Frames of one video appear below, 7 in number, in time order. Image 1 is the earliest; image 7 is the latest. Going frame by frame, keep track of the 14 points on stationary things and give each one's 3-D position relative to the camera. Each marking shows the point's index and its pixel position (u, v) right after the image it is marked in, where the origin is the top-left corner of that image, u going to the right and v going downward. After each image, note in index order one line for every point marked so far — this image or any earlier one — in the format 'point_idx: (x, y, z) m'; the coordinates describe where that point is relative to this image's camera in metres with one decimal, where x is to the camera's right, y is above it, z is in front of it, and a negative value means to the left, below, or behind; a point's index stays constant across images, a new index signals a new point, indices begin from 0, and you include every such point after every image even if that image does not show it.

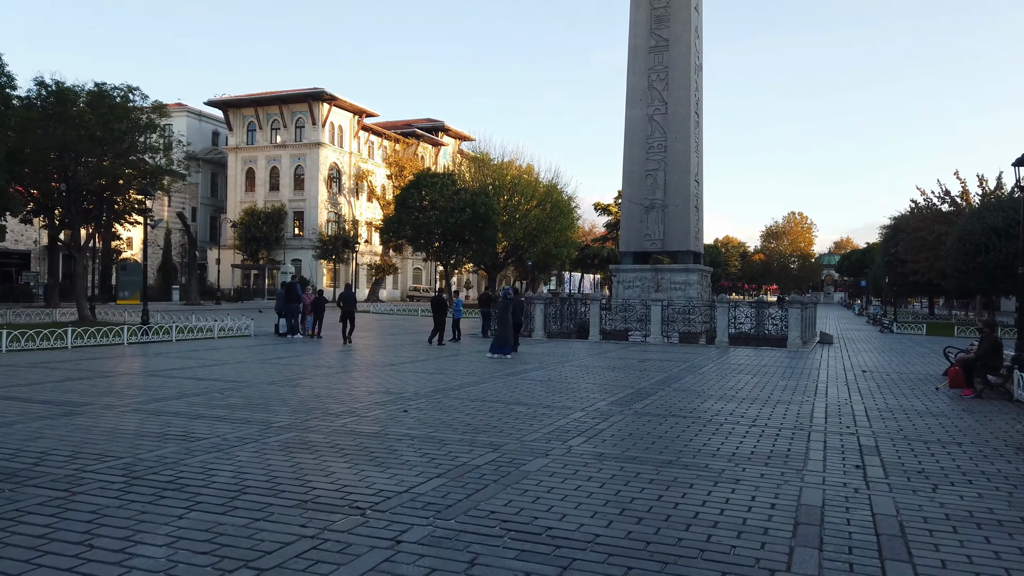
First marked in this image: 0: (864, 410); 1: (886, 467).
0: (+4.9, -1.7, +10.6) m
1: (+3.5, -1.7, +7.0) m
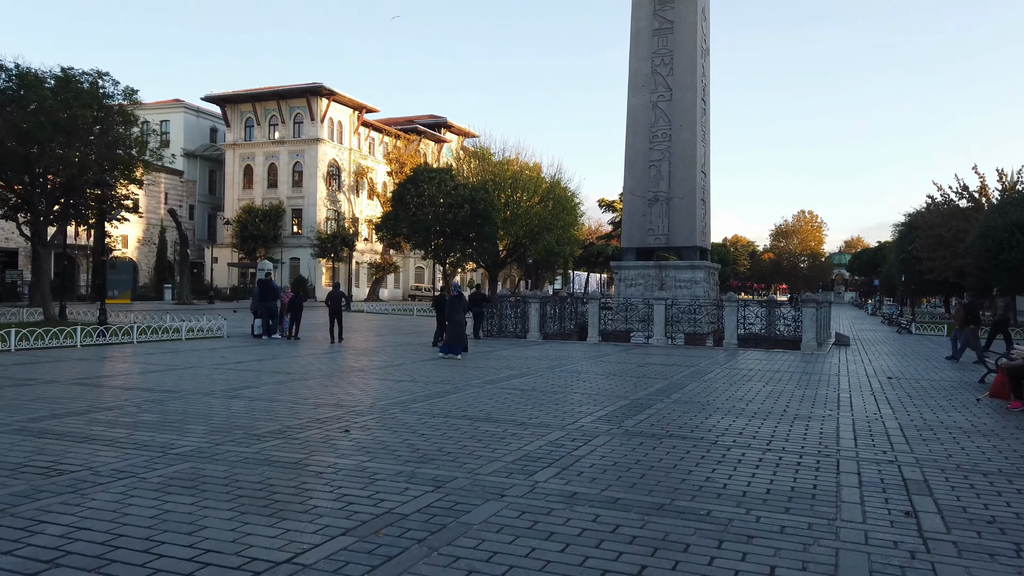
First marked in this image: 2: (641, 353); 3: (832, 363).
0: (+4.6, -1.7, +8.9) m
1: (+3.1, -1.6, +5.4) m
2: (+3.4, -1.7, +19.6) m
3: (+7.5, -1.8, +17.4) m
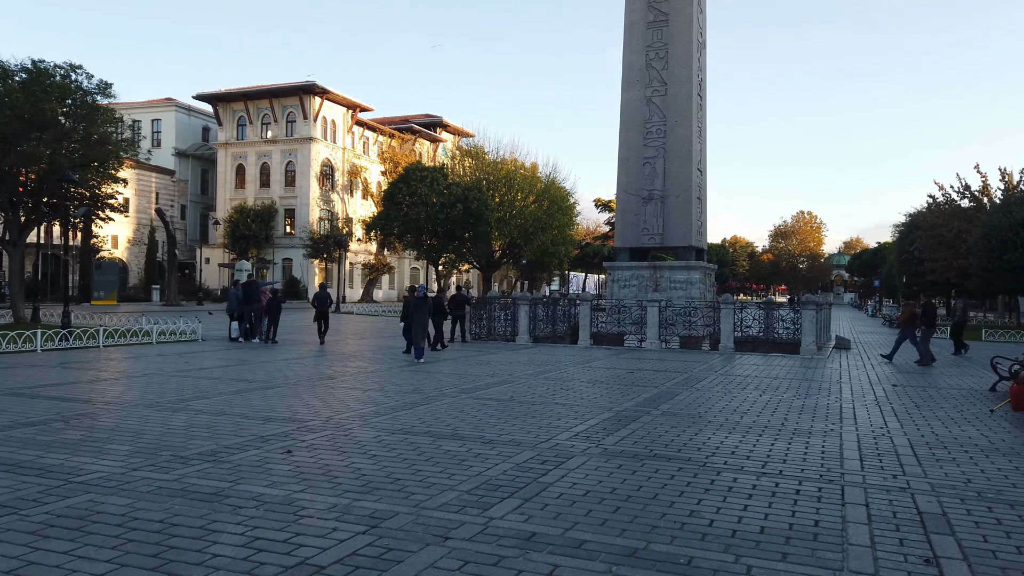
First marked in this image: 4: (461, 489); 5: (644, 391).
0: (+4.2, -1.7, +8.1) m
1: (+2.8, -1.6, +4.5) m
2: (+3.0, -1.8, +18.7) m
3: (+7.1, -1.8, +16.6) m
4: (-0.4, -1.5, +5.8) m
5: (+2.1, -1.7, +12.0) m
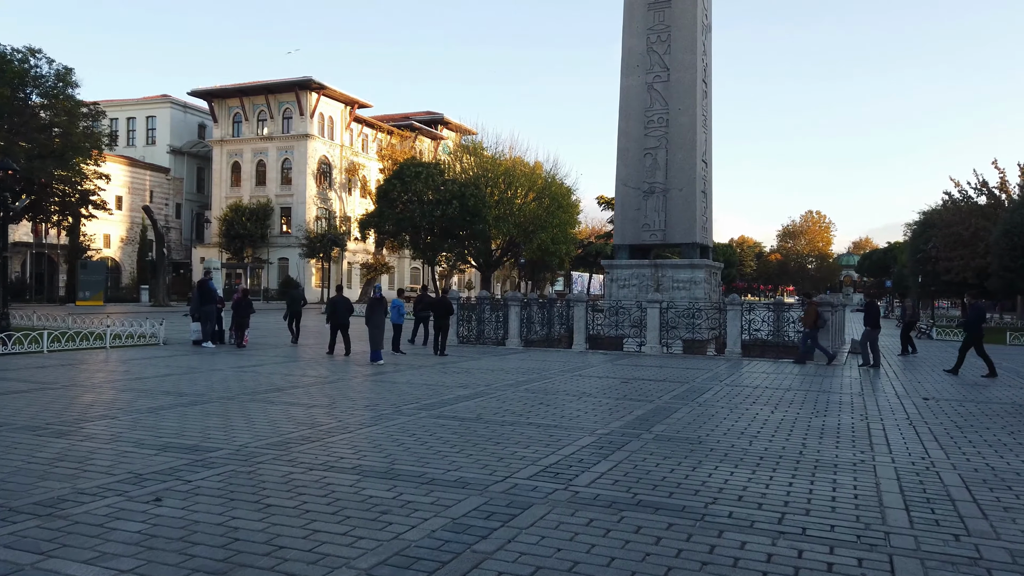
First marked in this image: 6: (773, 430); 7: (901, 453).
0: (+3.8, -1.7, +6.4) m
1: (+2.3, -1.6, +2.9) m
2: (+2.7, -1.7, +17.1) m
3: (+6.8, -1.8, +14.9) m
4: (-0.8, -1.5, +4.1) m
5: (+1.7, -1.6, +10.3) m
6: (+3.0, -1.7, +8.7) m
7: (+3.9, -1.7, +7.5) m
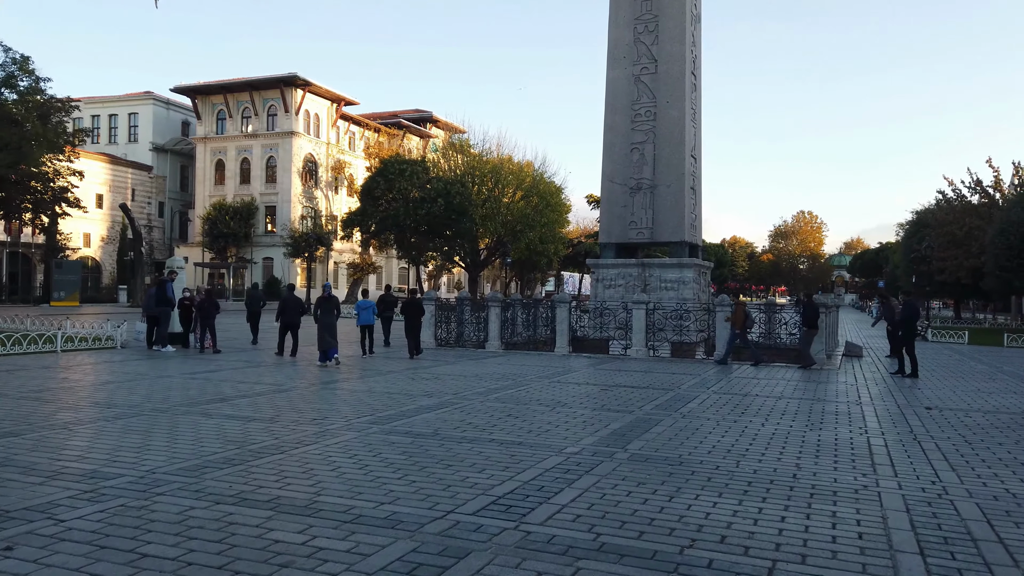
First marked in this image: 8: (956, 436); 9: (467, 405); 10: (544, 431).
0: (+3.4, -1.7, +5.5) m
1: (+2.0, -1.6, +1.9) m
2: (+2.2, -1.8, +16.2) m
3: (+6.3, -1.8, +14.0) m
4: (-1.2, -1.5, +3.2) m
5: (+1.3, -1.6, +9.4) m
6: (+2.6, -1.7, +7.8) m
7: (+3.5, -1.7, +6.6) m
8: (+5.2, -1.7, +8.7) m
9: (-0.6, -1.6, +10.3) m
10: (+0.4, -1.6, +8.4) m
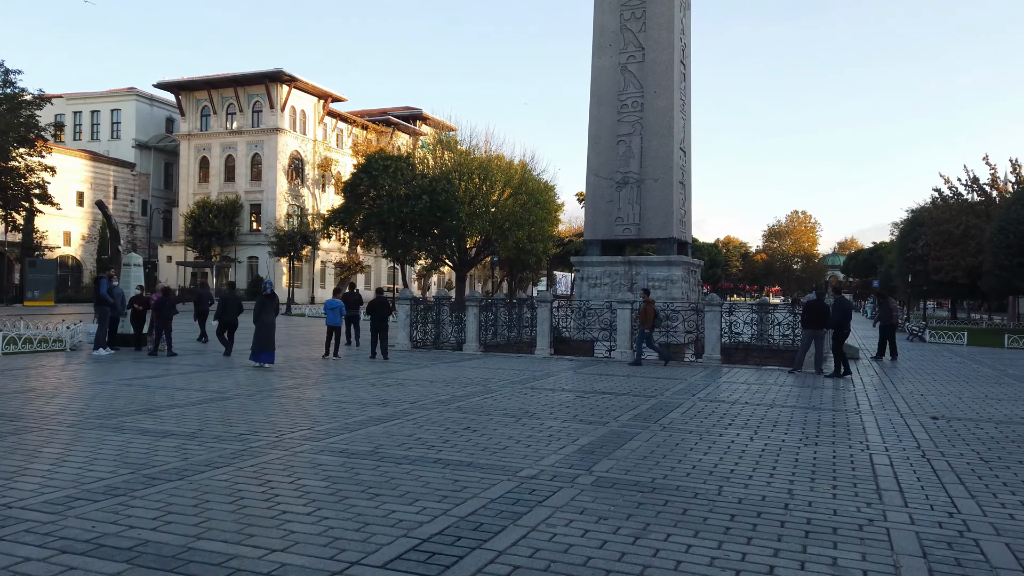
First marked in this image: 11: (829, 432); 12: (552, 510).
0: (+3.0, -1.6, +4.5) m
1: (+1.6, -1.6, +0.9) m
2: (+1.7, -1.7, +15.1) m
3: (+5.8, -1.8, +13.0) m
4: (-1.6, -1.5, +2.1) m
5: (+0.8, -1.6, +8.4) m
6: (+2.2, -1.6, +6.8) m
7: (+3.1, -1.6, +5.6) m
8: (+4.8, -1.7, +7.7) m
9: (-1.1, -1.6, +9.2) m
10: (-0.1, -1.6, +7.4) m
11: (+3.7, -1.7, +8.8) m
12: (+0.3, -1.6, +5.3) m
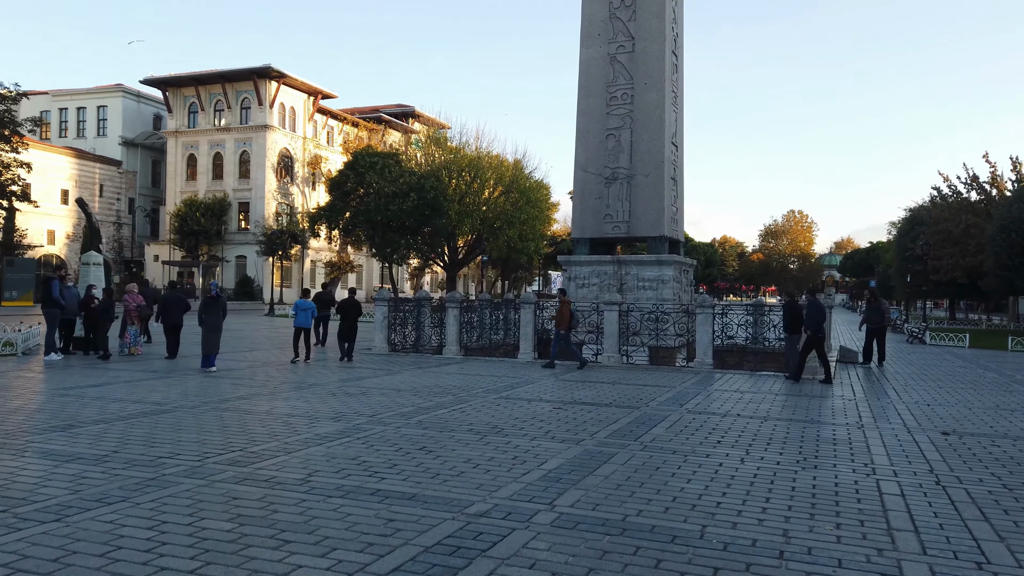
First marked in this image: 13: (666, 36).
0: (+2.6, -1.7, +3.5) m
1: (+1.2, -1.6, 0.0) m
2: (+1.3, -1.7, +14.2) m
3: (+5.4, -1.8, +12.1) m
4: (-2.0, -1.5, +1.2) m
5: (+0.4, -1.6, +7.4) m
6: (+1.8, -1.7, +5.8) m
7: (+2.7, -1.7, +4.7) m
8: (+4.4, -1.7, +6.8) m
9: (-1.5, -1.6, +8.3) m
10: (-0.5, -1.6, +6.4) m
11: (+3.4, -1.7, +7.9) m
12: (-0.1, -1.6, +4.4) m
13: (+4.1, +6.7, +19.6) m
